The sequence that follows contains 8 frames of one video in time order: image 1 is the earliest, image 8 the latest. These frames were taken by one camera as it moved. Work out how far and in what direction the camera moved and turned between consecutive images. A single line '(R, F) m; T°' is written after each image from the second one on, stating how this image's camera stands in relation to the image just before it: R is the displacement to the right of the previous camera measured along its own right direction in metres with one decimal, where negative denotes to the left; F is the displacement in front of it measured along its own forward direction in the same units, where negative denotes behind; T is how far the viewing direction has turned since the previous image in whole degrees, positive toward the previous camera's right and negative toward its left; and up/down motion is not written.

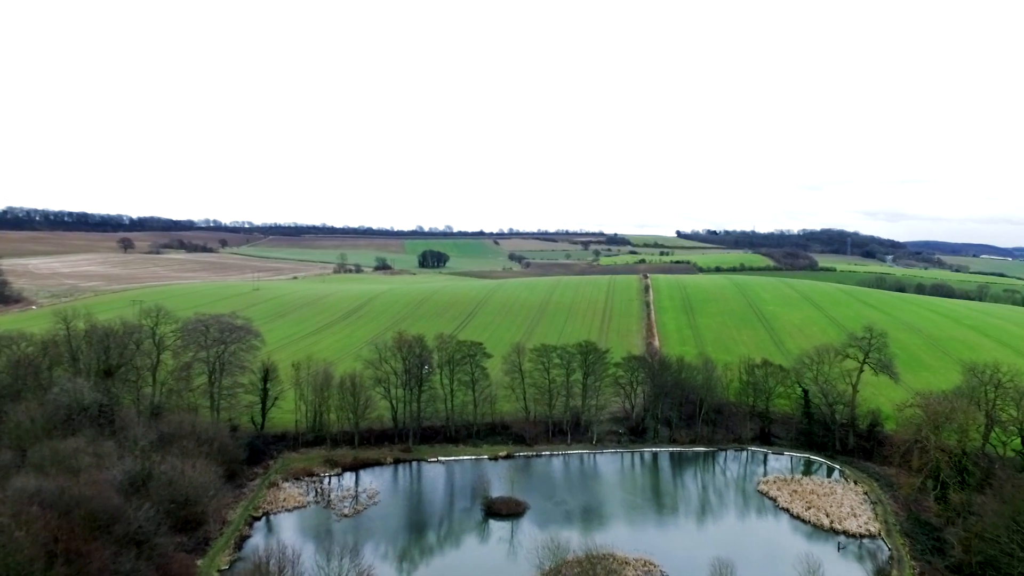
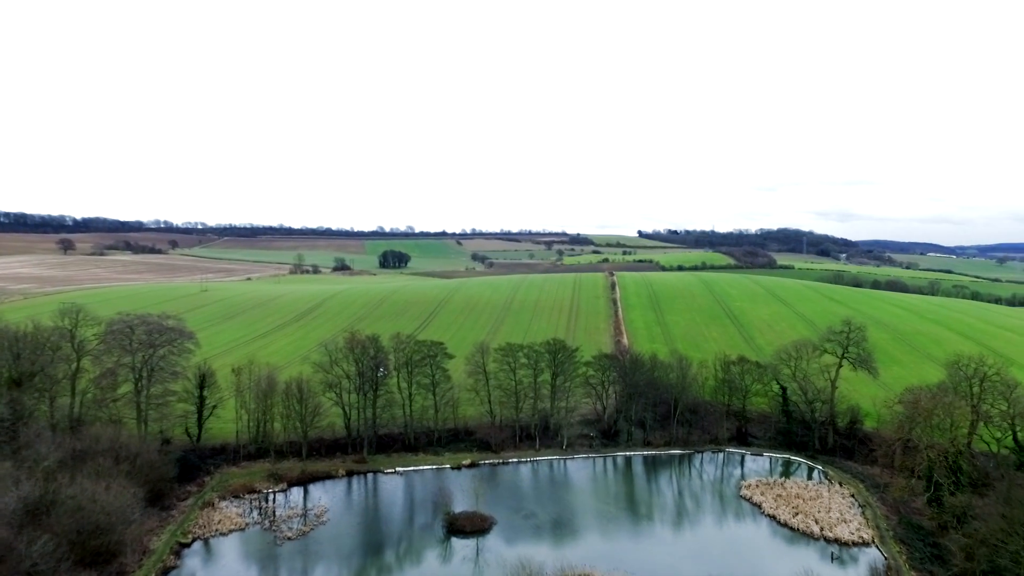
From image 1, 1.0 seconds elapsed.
(0.0, +3.9) m; +3°
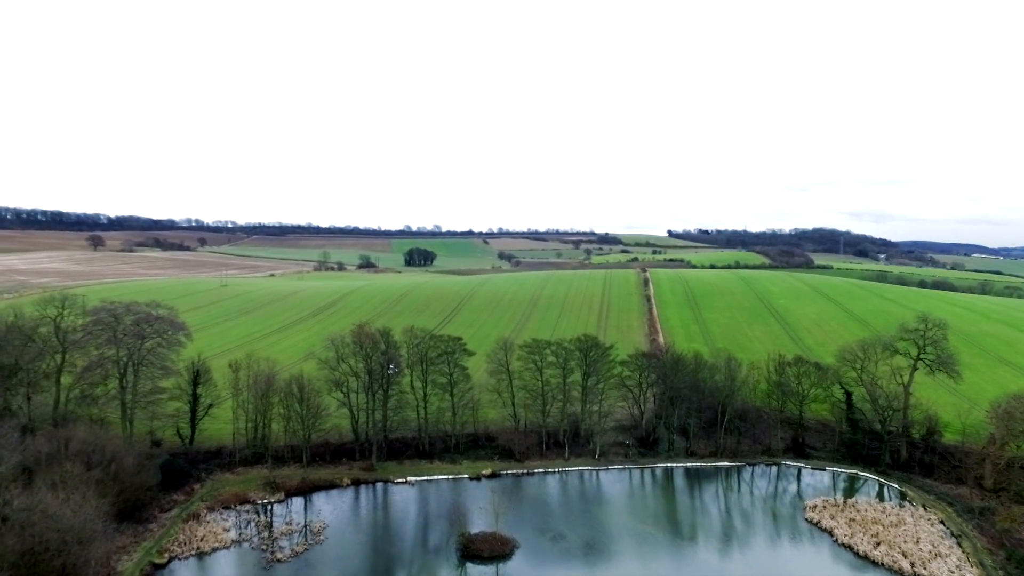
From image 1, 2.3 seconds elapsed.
(0.0, +5.5) m; -2°
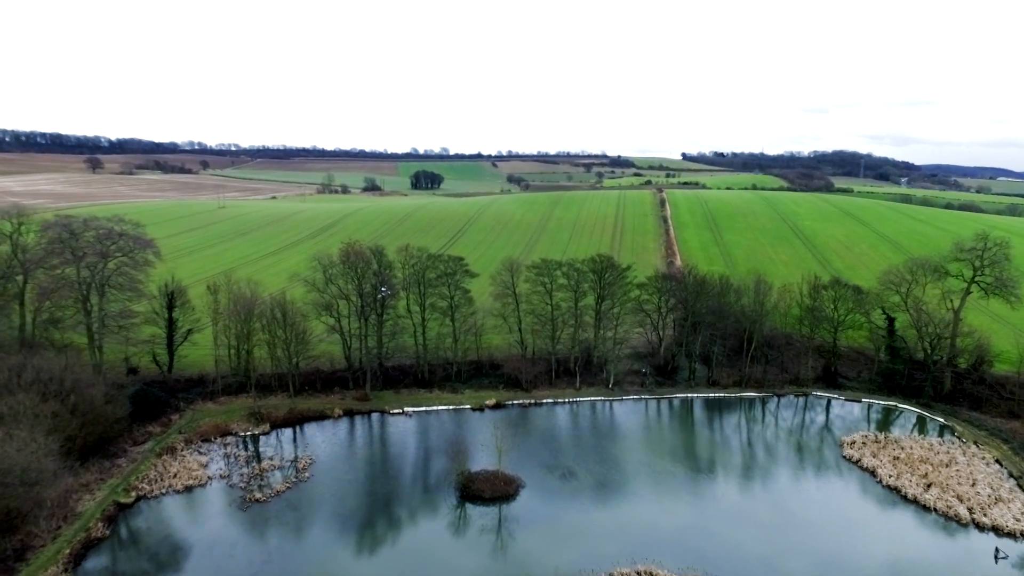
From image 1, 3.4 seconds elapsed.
(+0.2, +4.6) m; -1°
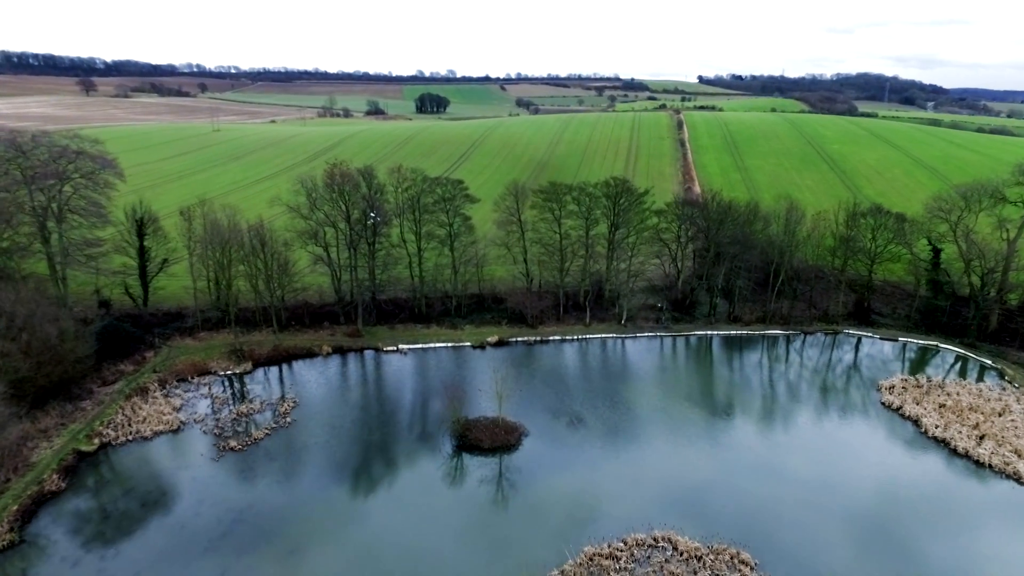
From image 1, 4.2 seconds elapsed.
(+0.3, +3.7) m; -1°
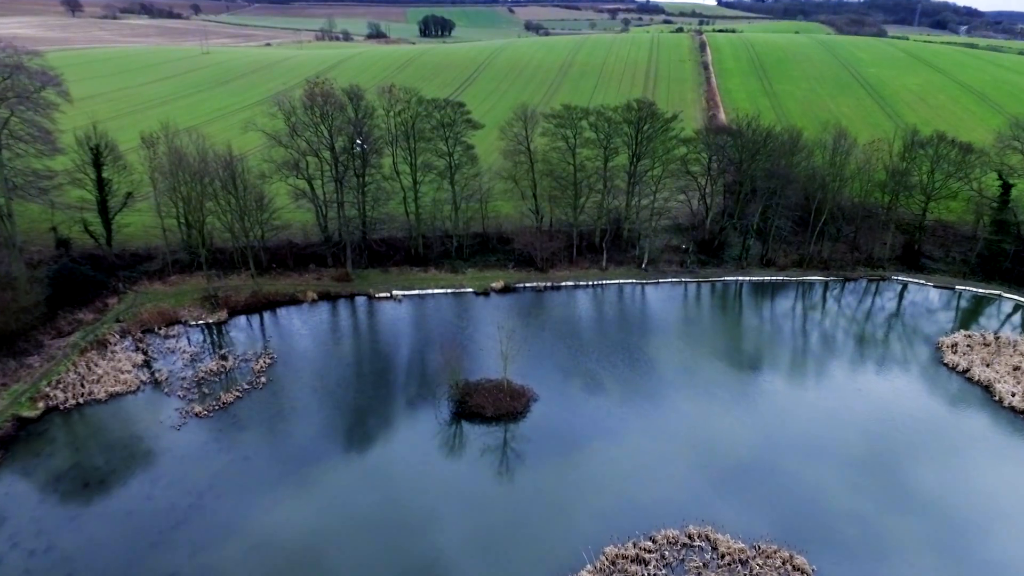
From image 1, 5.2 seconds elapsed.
(0.0, +4.1) m; -1°
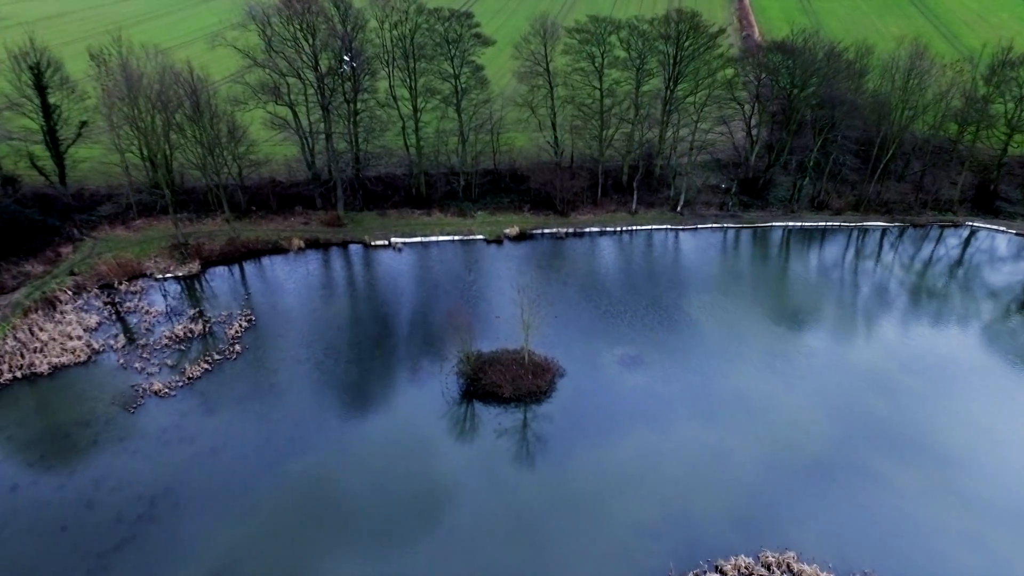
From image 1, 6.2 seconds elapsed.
(-0.6, +4.2) m; 0°
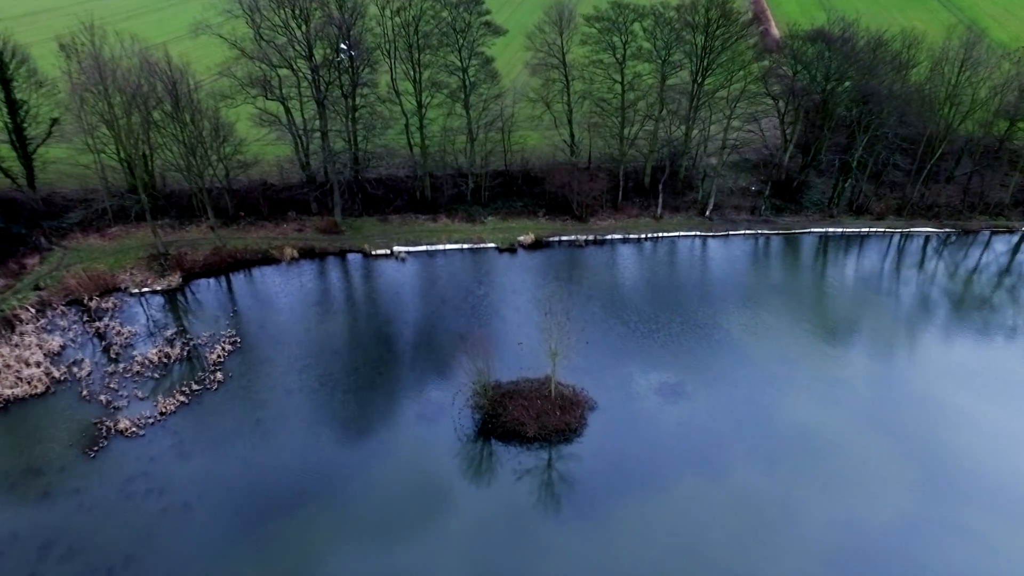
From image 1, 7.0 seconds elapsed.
(-0.6, +2.6) m; 0°
